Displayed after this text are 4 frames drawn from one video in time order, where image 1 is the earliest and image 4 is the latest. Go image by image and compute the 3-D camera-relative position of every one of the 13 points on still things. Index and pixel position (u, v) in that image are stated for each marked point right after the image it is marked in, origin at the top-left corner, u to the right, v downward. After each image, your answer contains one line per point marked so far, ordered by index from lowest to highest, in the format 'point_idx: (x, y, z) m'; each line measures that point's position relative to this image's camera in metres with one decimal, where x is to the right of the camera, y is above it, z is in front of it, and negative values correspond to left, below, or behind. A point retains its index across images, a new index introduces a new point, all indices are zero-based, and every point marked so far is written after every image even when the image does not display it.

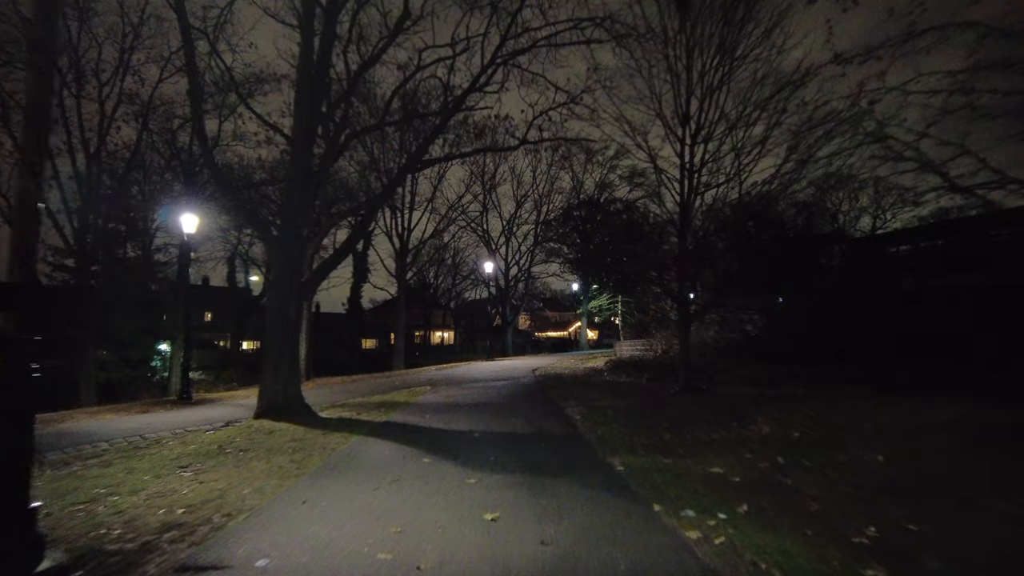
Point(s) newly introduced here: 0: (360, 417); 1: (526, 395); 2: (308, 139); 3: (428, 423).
0: (-2.6, -2.2, +11.3) m
1: (+0.3, -2.4, +14.5) m
2: (-4.0, +2.5, +13.1) m
3: (-1.3, -2.0, +9.8) m
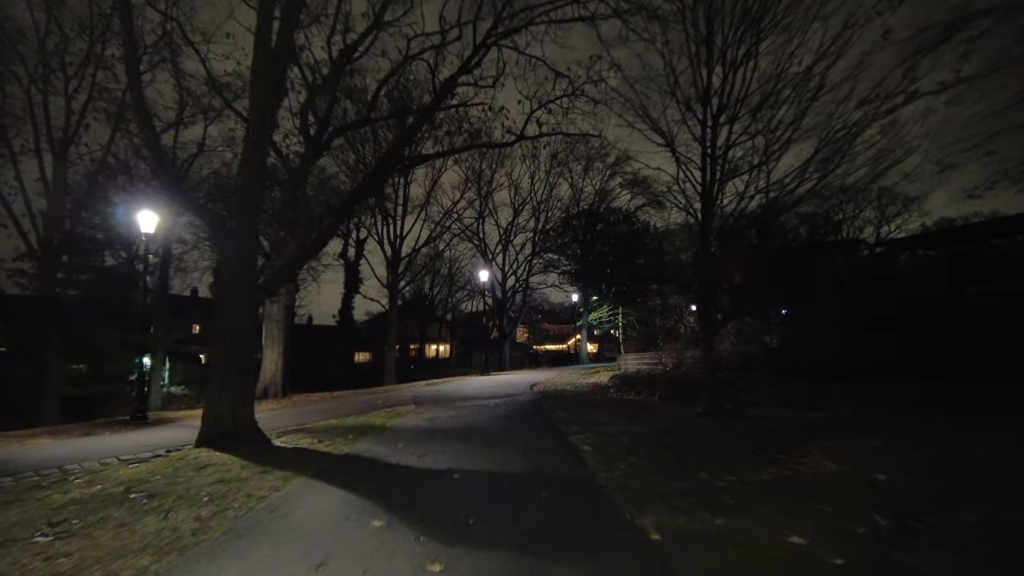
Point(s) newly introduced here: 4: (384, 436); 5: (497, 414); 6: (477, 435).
0: (-2.7, -2.2, +9.3) m
1: (+0.2, -2.4, +12.5) m
2: (-4.1, +2.4, +11.2) m
3: (-1.4, -2.0, +7.9) m
4: (-2.0, -2.2, +10.0) m
5: (-0.3, -2.5, +13.3) m
6: (-0.6, -2.3, +10.0) m
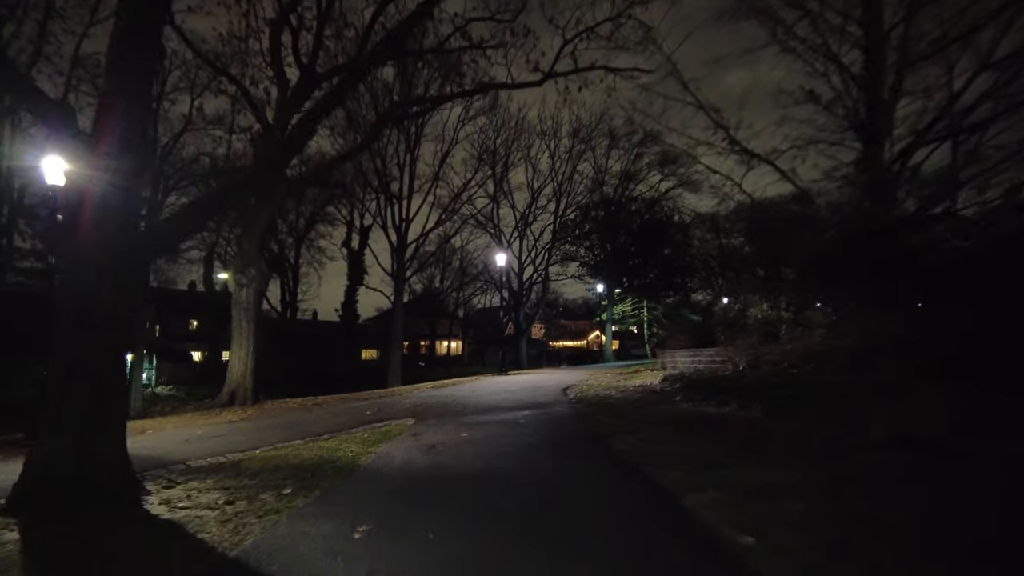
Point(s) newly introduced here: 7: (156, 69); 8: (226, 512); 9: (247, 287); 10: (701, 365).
0: (-2.2, -1.7, +4.9) m
1: (+0.8, -1.9, +8.1) m
2: (-3.6, +2.9, +6.8) m
3: (-0.9, -1.5, +3.5) m
4: (-1.5, -1.7, +5.6) m
5: (+0.3, -2.0, +8.9) m
6: (0.0, -1.7, +5.6) m
7: (-3.7, +2.3, +7.0) m
8: (-2.2, -1.7, +5.1) m
9: (-7.1, +0.1, +17.9) m
10: (+5.3, -2.1, +18.6) m
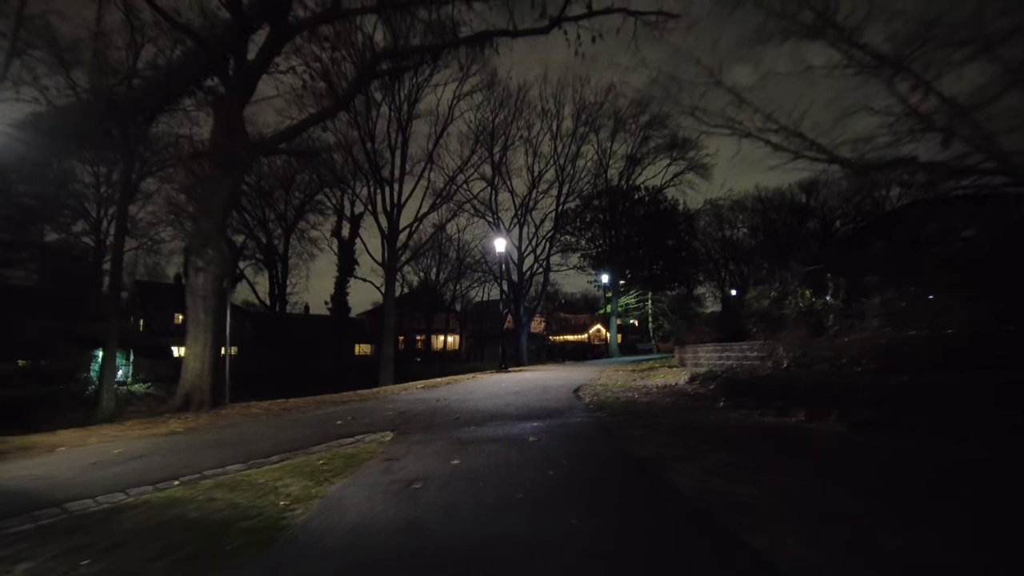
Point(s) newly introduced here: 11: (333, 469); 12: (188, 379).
0: (-2.1, -1.5, +2.4) m
1: (+0.9, -1.7, +5.6) m
2: (-3.5, +3.2, +4.3) m
3: (-0.8, -1.3, +1.0) m
4: (-1.4, -1.5, +3.1) m
5: (+0.4, -1.7, +6.4) m
6: (0.0, -1.5, +3.1) m
7: (-3.6, +2.6, +4.4) m
8: (-2.1, -1.5, +2.5) m
9: (-7.0, +0.4, +15.4) m
10: (+5.3, -1.8, +16.1) m
11: (-1.9, -1.8, +6.7) m
12: (-7.4, -2.0, +15.3) m
